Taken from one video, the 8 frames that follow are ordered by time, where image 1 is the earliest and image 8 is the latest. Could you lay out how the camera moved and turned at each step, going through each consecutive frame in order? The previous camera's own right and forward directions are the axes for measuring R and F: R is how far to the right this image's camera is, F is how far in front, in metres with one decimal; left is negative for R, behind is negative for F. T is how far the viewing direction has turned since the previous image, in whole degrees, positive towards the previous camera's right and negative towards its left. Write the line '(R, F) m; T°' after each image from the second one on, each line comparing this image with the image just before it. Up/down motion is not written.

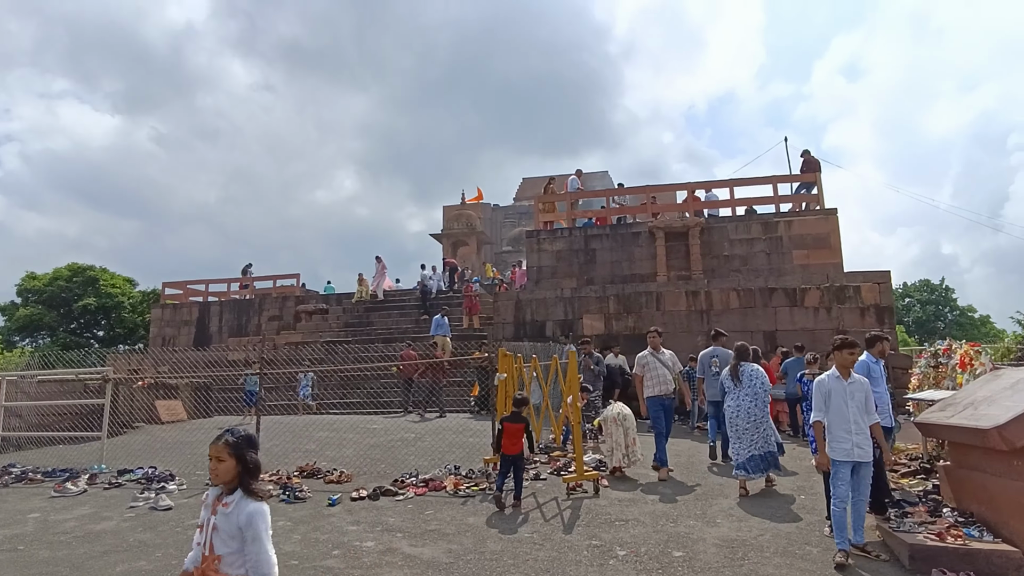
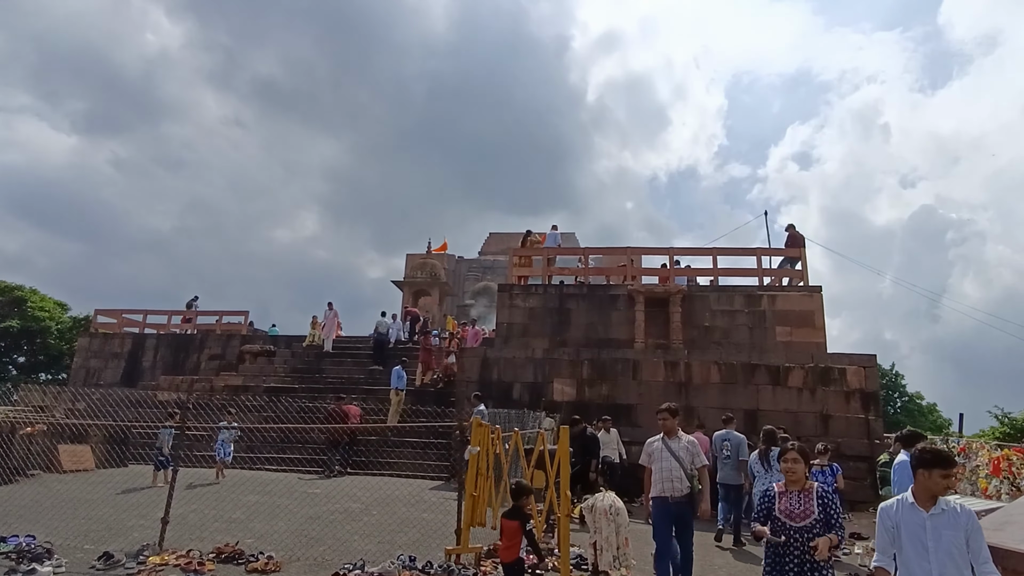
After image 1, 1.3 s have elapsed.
(-0.2, +0.8) m; +4°
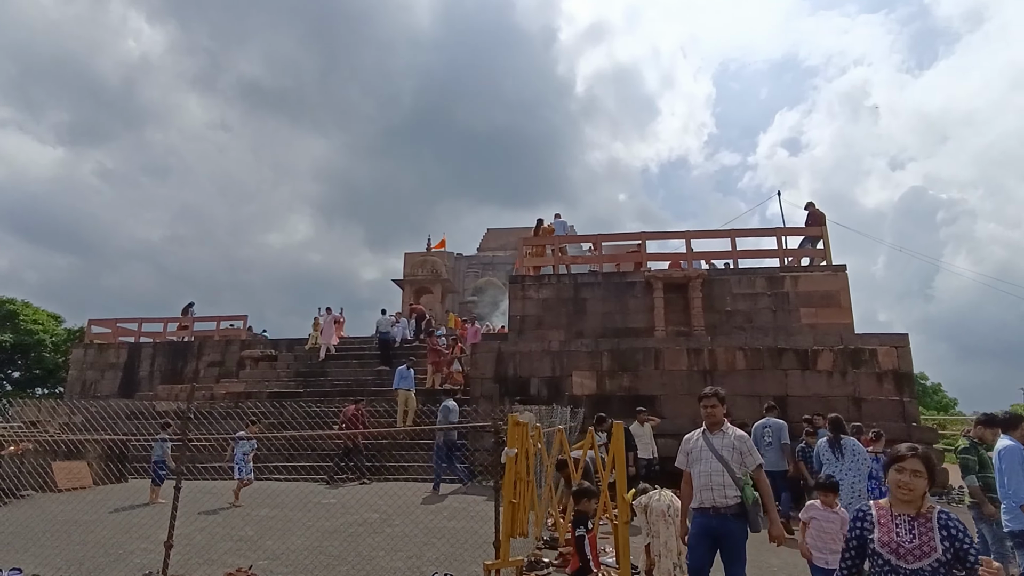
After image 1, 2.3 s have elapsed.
(-0.3, +0.5) m; 0°
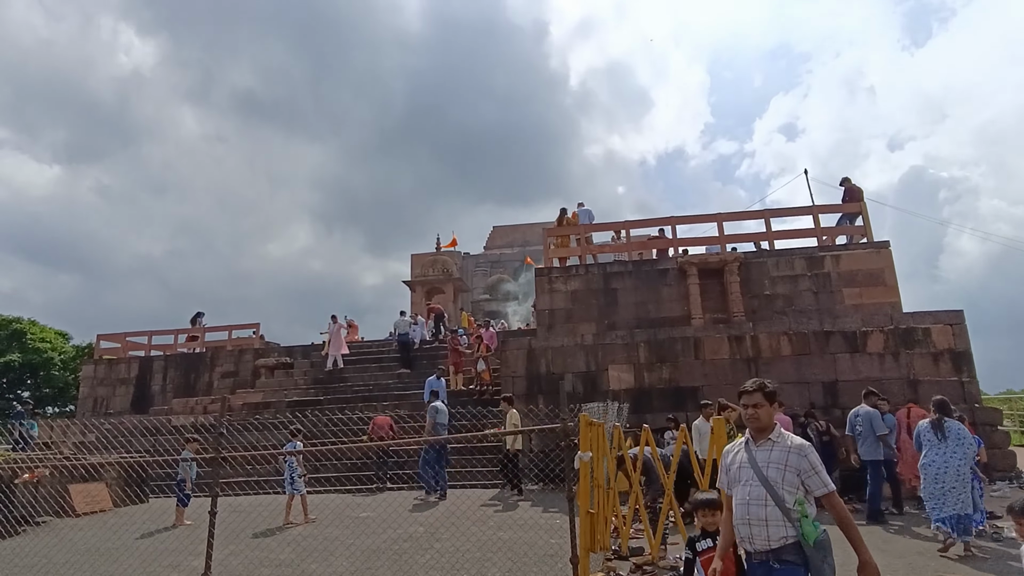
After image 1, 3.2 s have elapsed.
(-0.4, +0.5) m; 0°
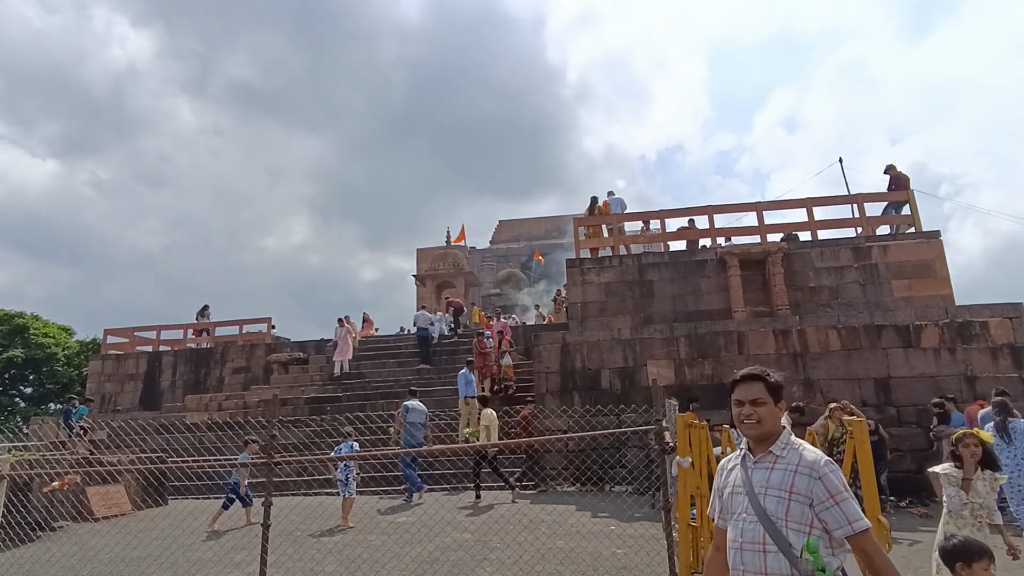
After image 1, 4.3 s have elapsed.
(-0.6, +0.5) m; 0°
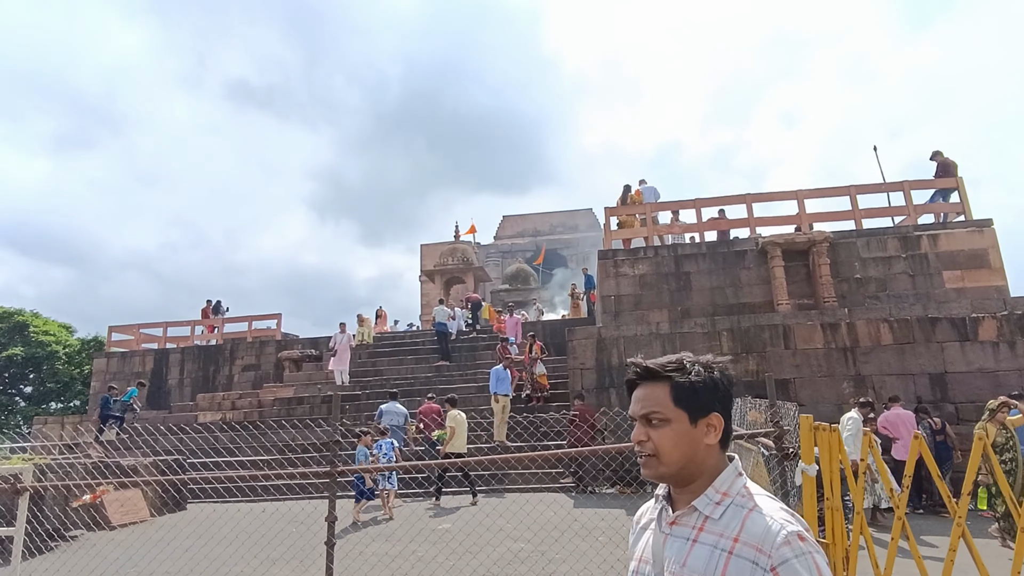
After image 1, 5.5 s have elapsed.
(-0.6, +0.5) m; 0°
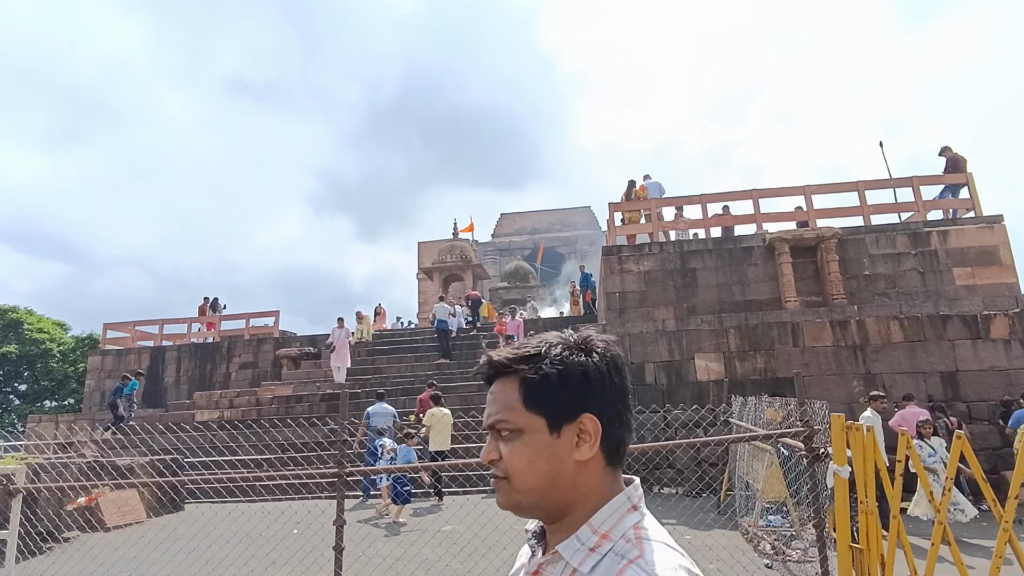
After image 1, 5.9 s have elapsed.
(-0.1, +0.2) m; 0°
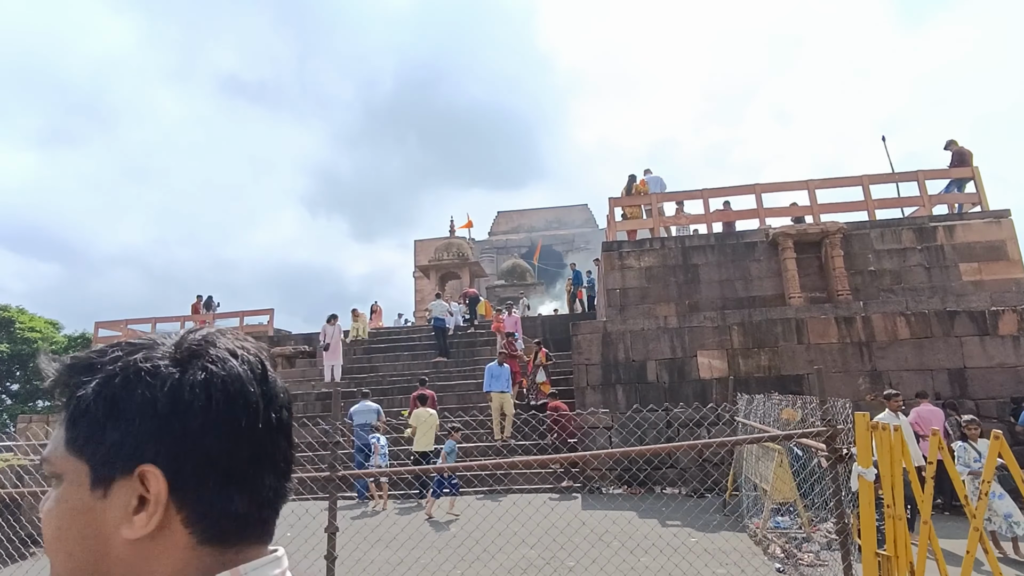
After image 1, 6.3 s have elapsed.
(0.0, +0.2) m; 0°
